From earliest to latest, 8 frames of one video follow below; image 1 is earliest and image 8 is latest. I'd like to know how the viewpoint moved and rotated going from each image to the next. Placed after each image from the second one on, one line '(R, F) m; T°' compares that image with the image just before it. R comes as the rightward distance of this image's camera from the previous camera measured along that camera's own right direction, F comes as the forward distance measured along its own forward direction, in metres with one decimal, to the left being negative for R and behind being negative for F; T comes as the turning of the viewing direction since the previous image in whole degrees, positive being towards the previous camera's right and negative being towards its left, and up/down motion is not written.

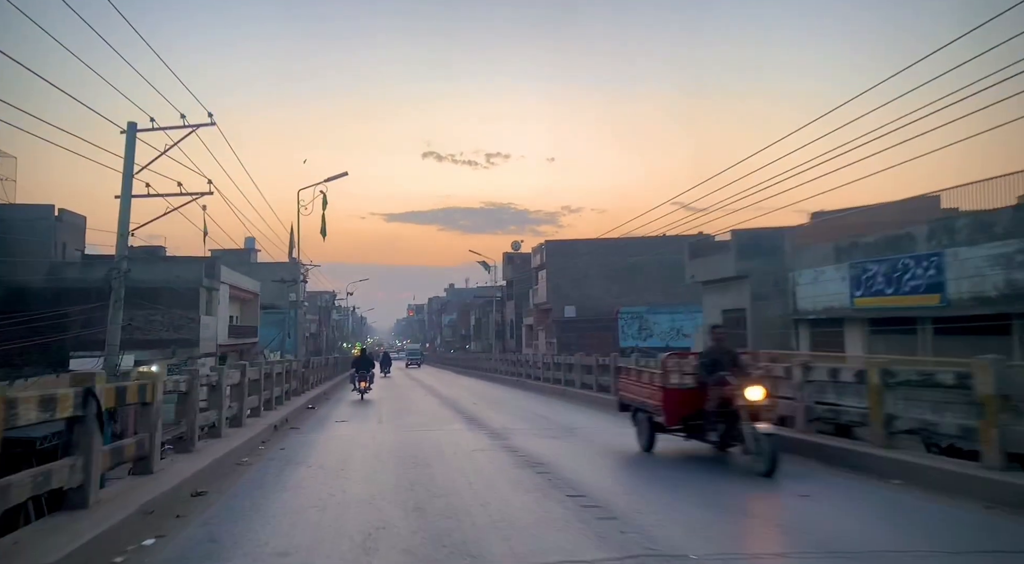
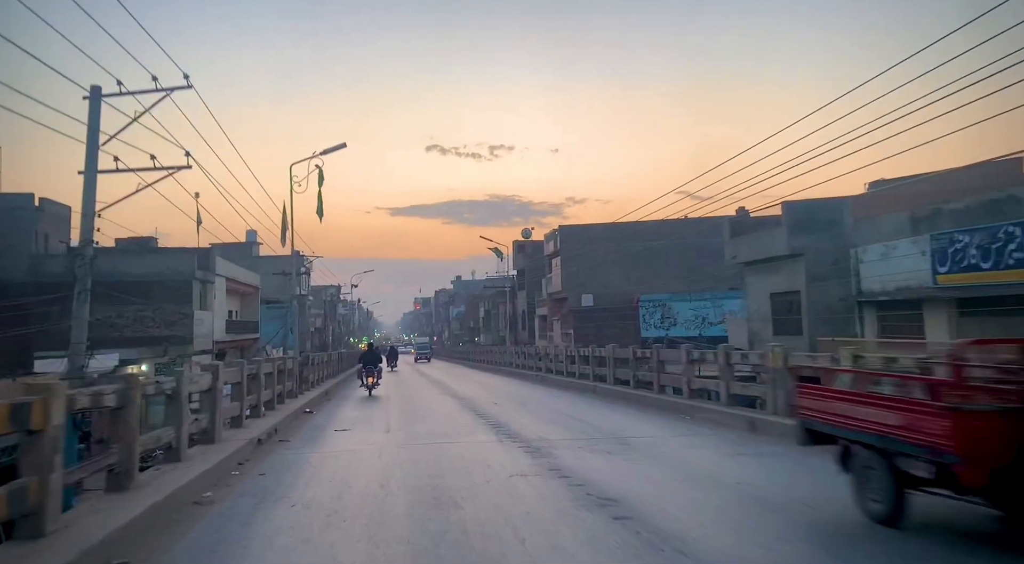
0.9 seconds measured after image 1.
(-0.5, +2.5) m; 0°
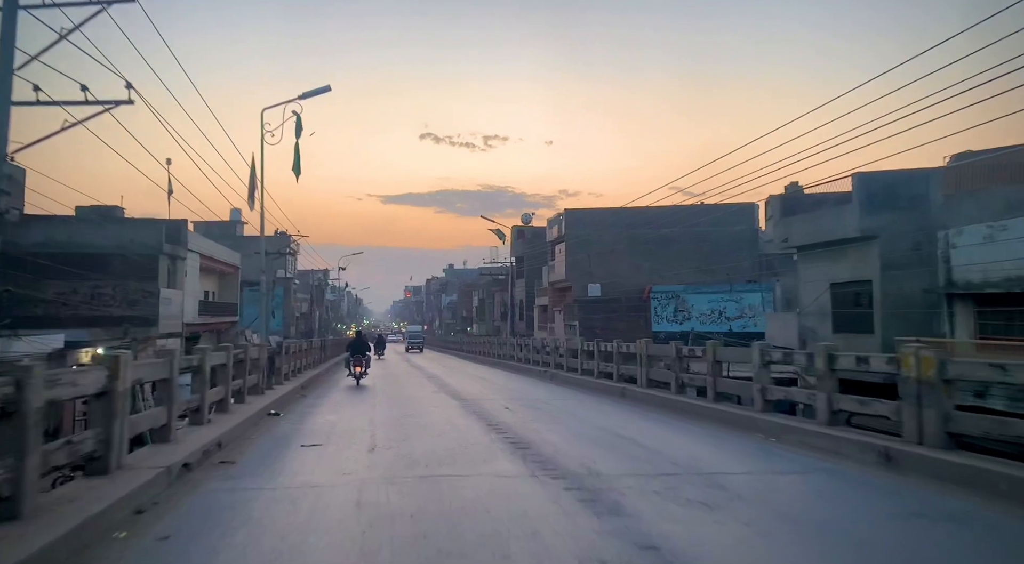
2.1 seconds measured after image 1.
(-0.6, +3.3) m; +1°
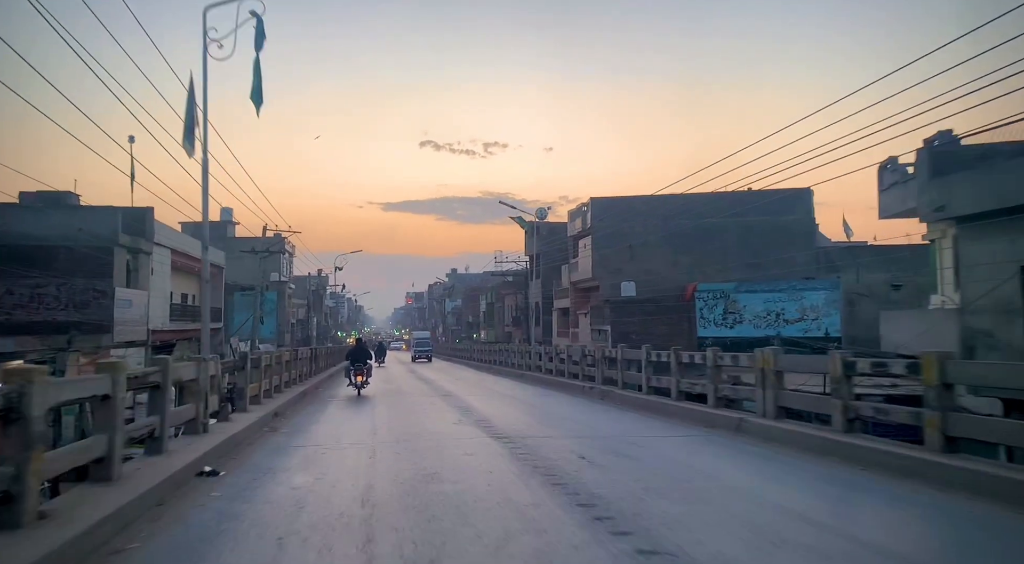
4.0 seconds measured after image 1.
(-1.0, +5.2) m; 0°
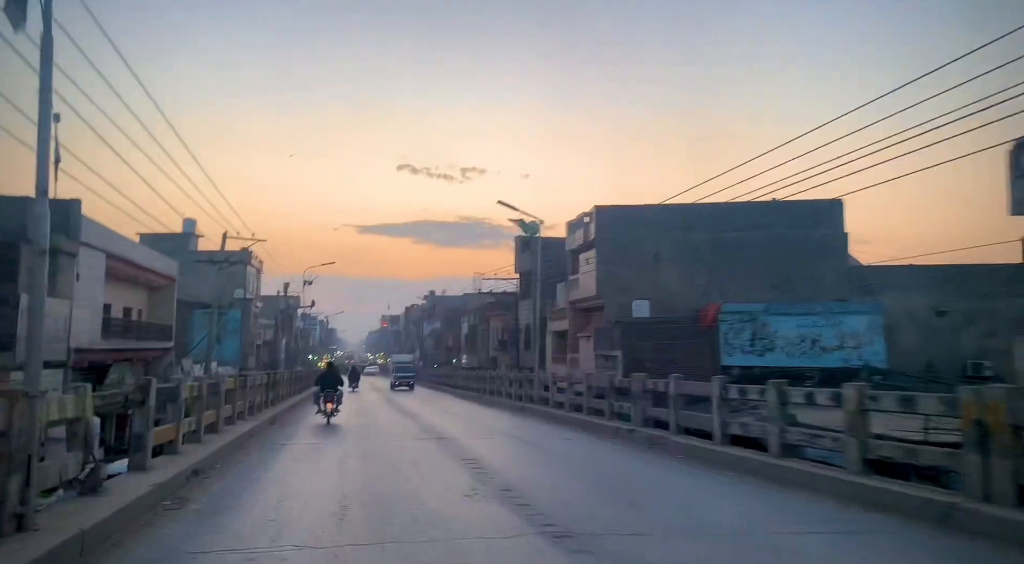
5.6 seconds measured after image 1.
(-0.9, +4.5) m; +2°
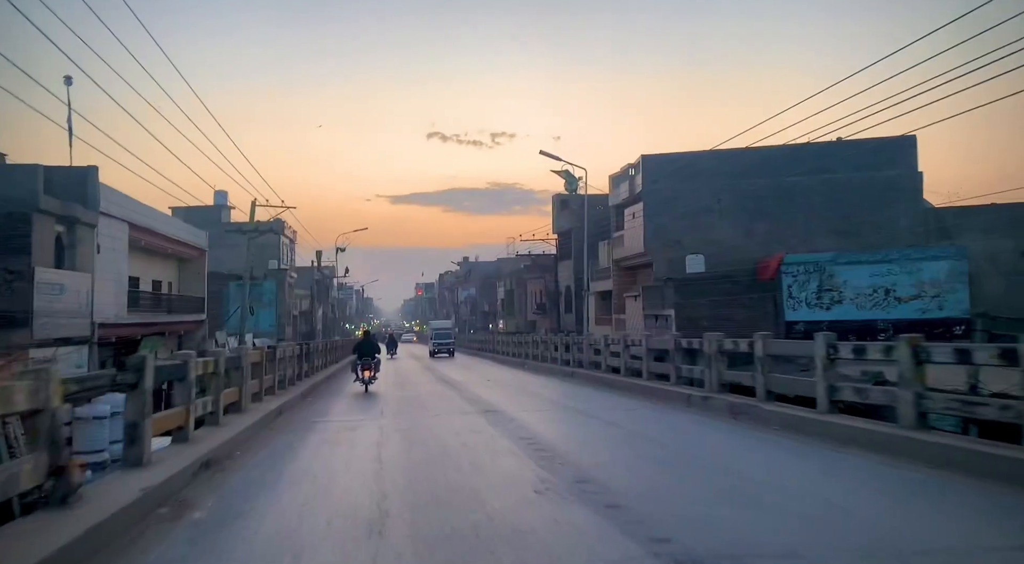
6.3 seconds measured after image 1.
(-0.4, +1.9) m; -3°
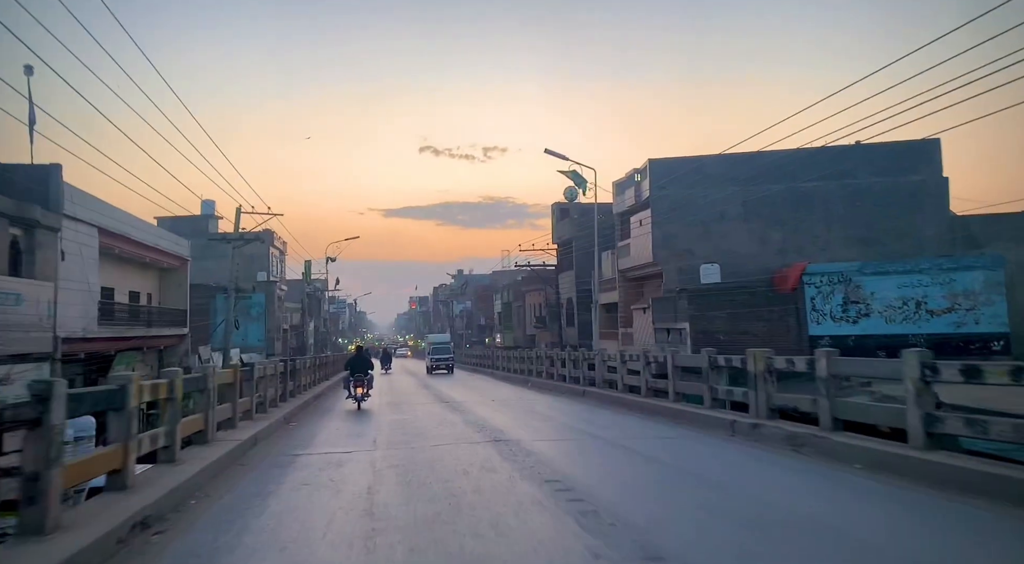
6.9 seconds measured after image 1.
(-0.3, +1.9) m; +1°
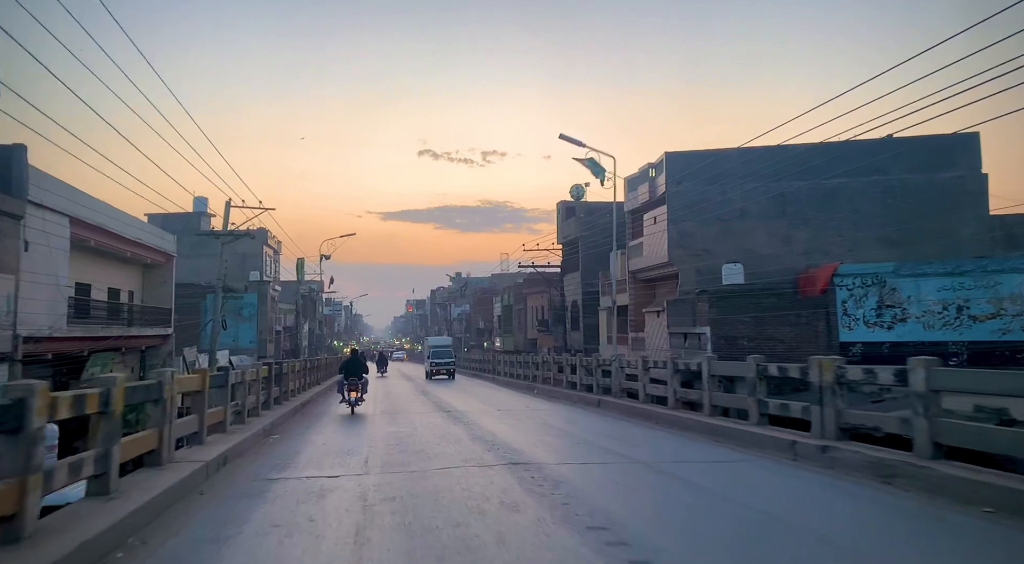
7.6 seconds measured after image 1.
(-0.3, +1.9) m; 0°
